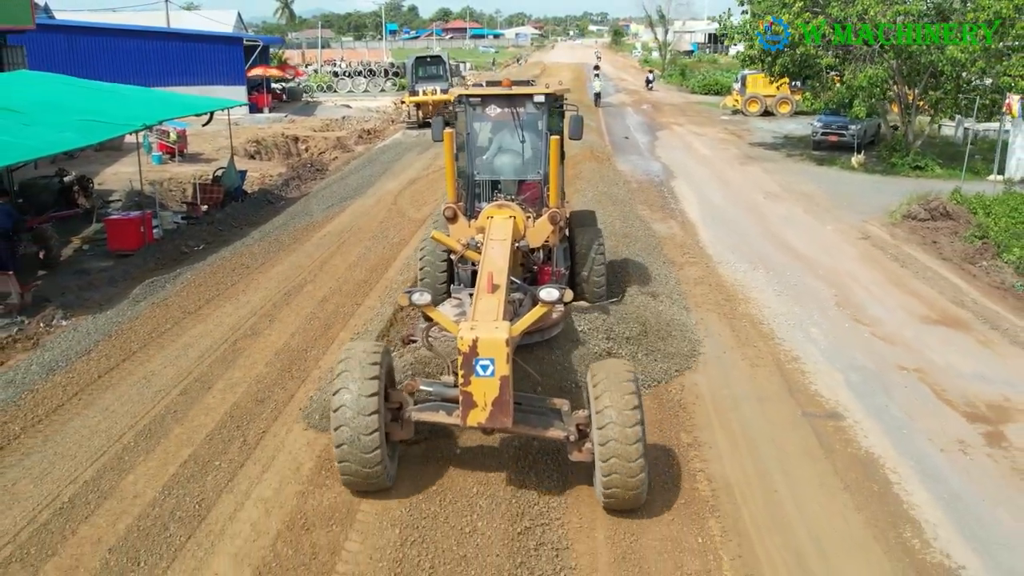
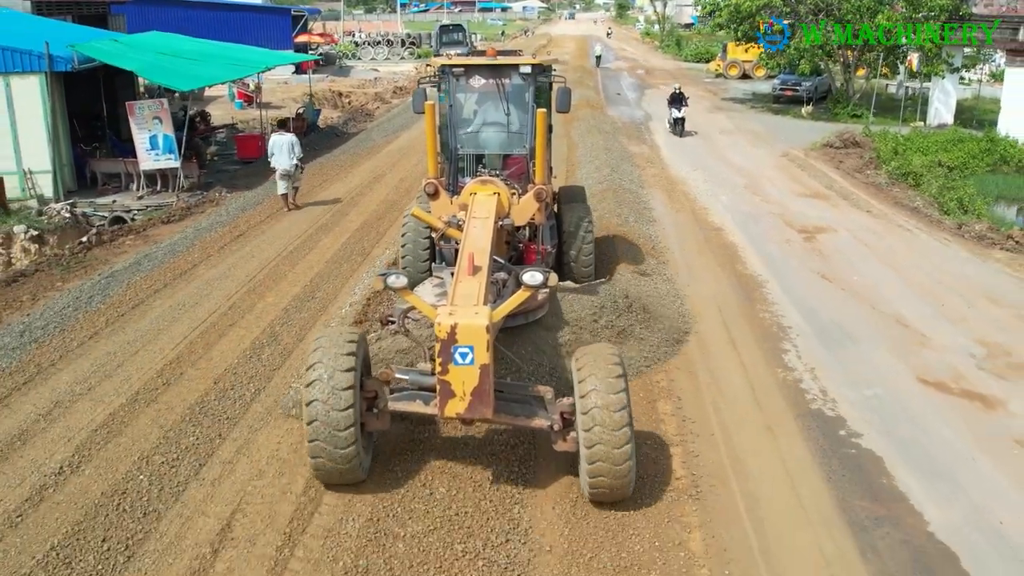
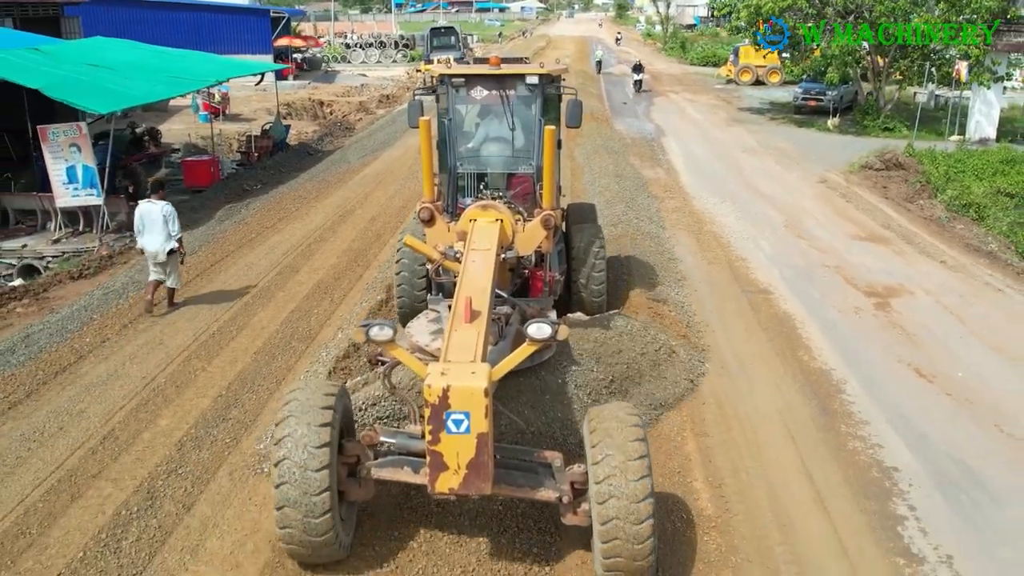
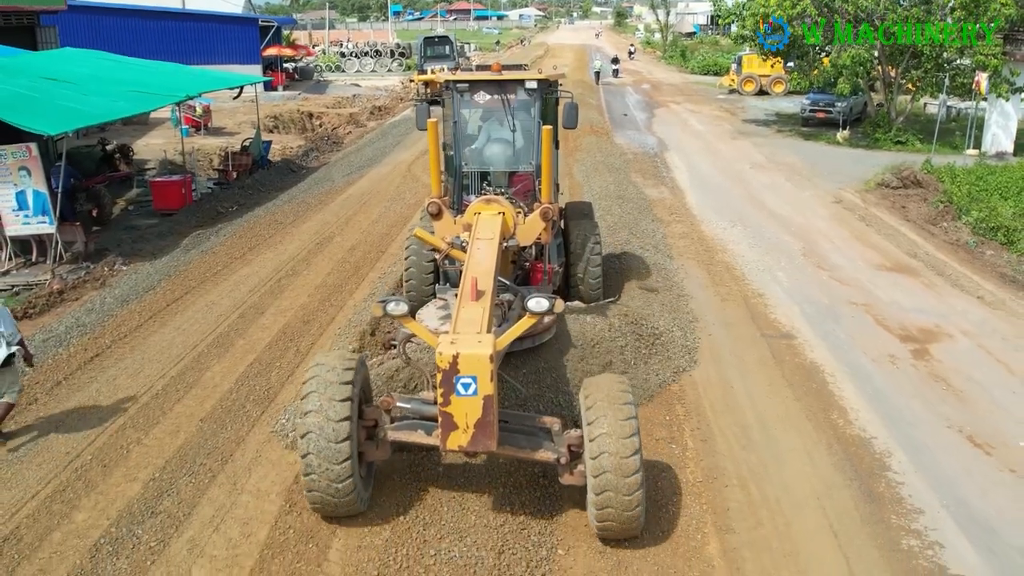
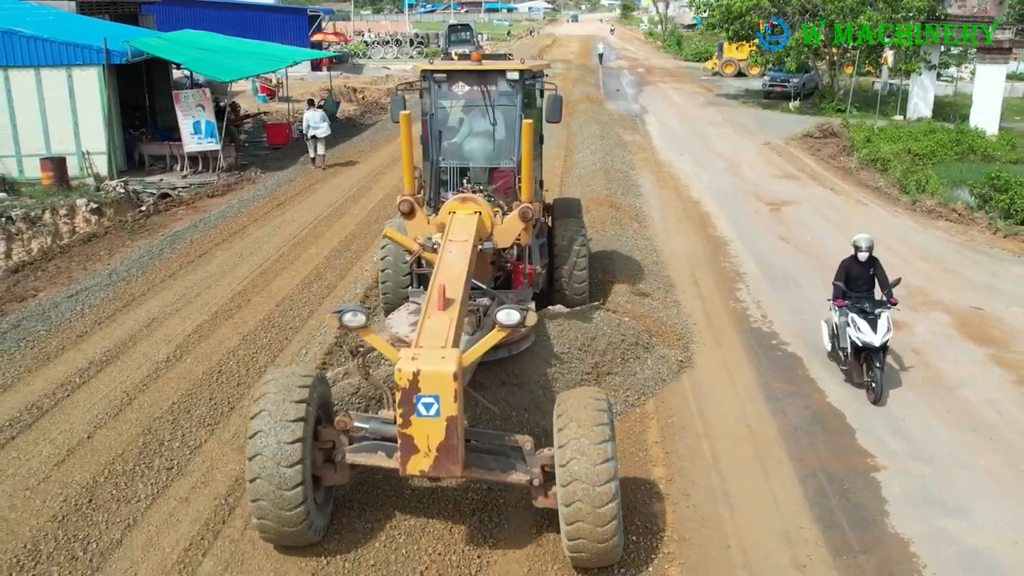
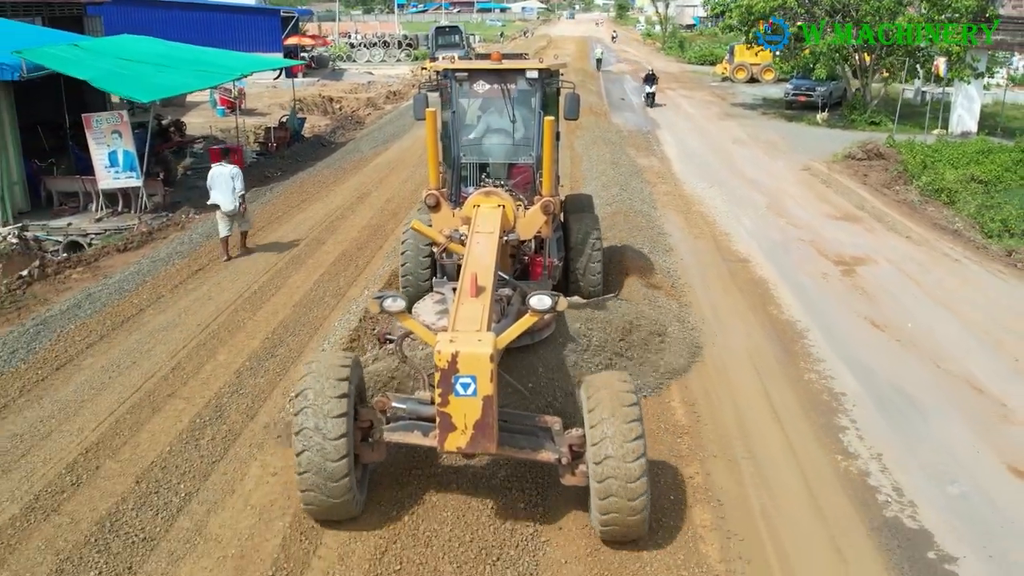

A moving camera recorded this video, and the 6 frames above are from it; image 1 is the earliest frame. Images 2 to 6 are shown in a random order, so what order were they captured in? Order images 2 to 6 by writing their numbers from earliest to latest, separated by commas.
4, 3, 6, 2, 5
